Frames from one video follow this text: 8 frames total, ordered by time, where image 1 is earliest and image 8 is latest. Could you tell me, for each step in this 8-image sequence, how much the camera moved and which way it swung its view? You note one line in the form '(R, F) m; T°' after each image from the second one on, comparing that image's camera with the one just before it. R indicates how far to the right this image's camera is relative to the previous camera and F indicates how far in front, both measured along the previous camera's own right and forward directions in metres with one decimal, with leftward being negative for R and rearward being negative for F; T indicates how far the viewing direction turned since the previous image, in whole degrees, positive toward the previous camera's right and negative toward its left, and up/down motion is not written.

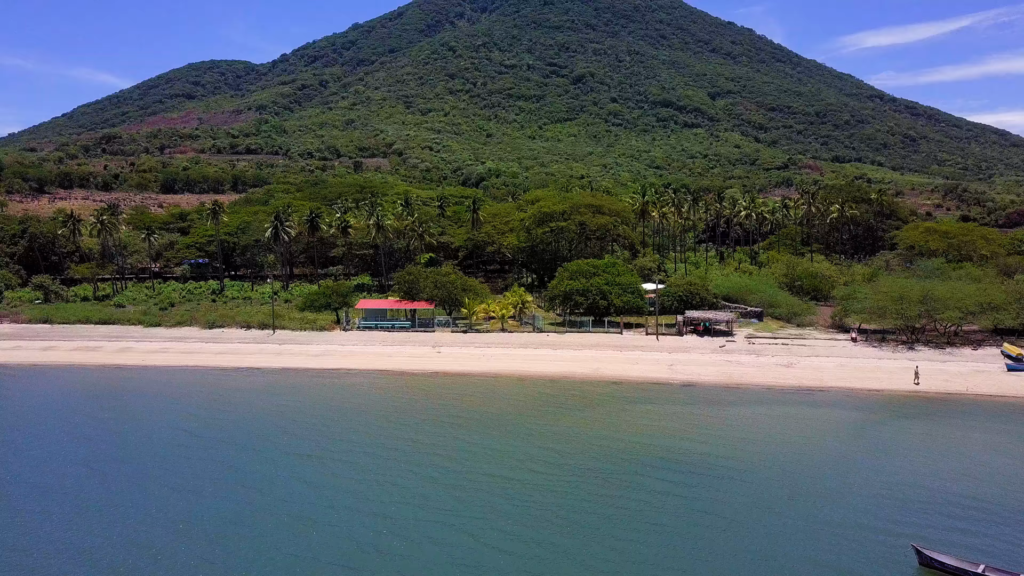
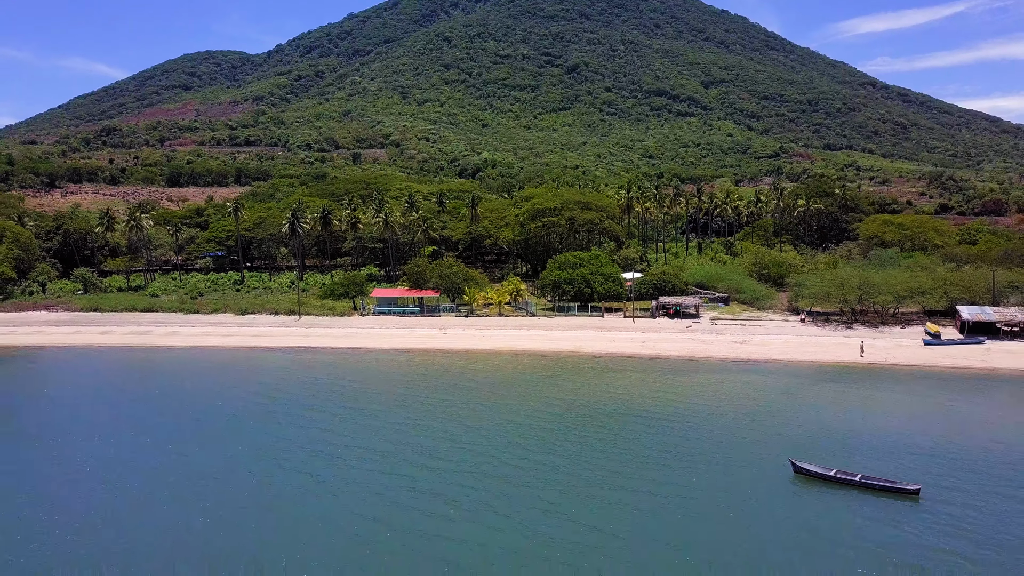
(0.0, -6.7) m; 0°
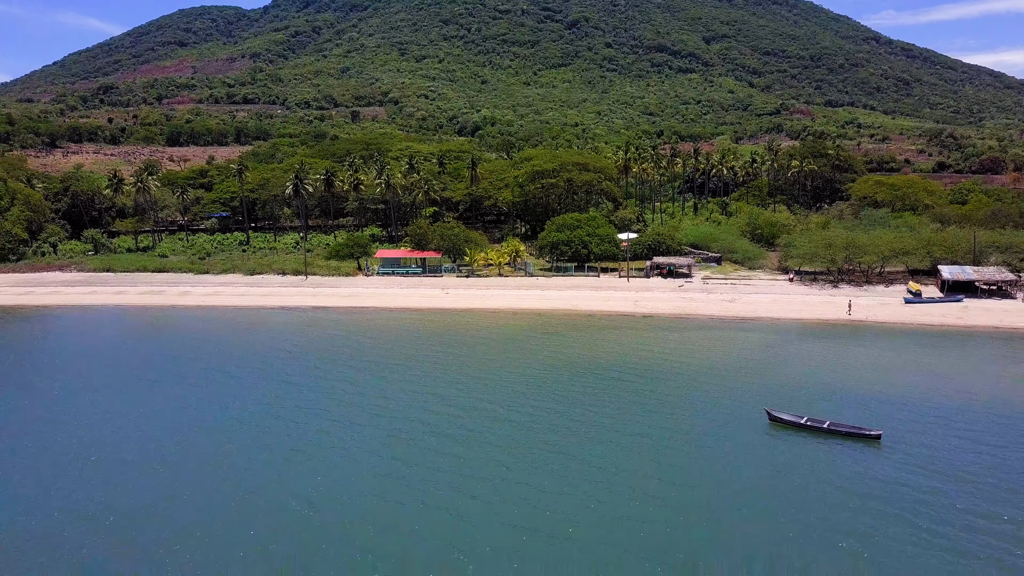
(0.0, -1.9) m; 0°
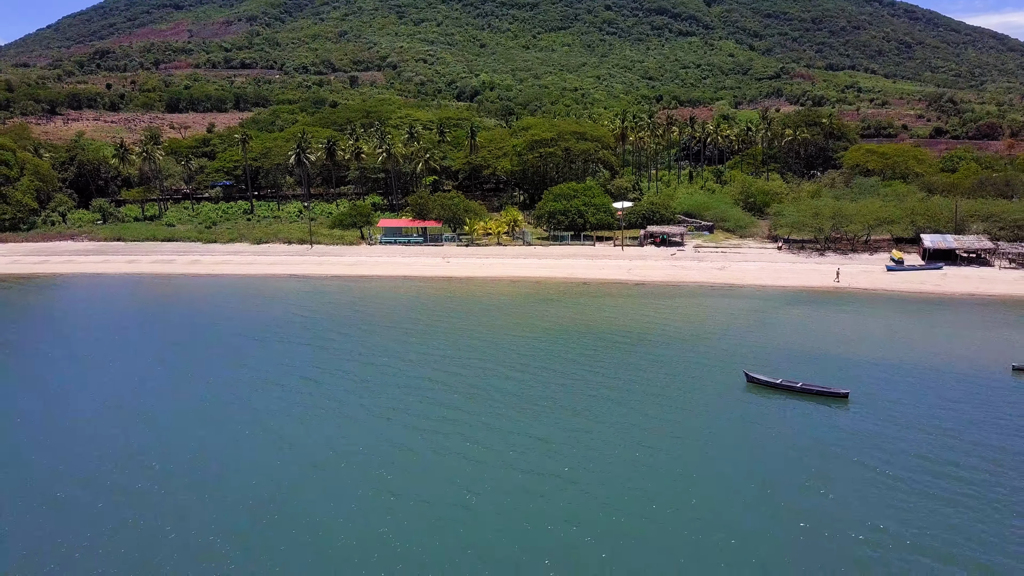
(+0.1, -1.9) m; 0°
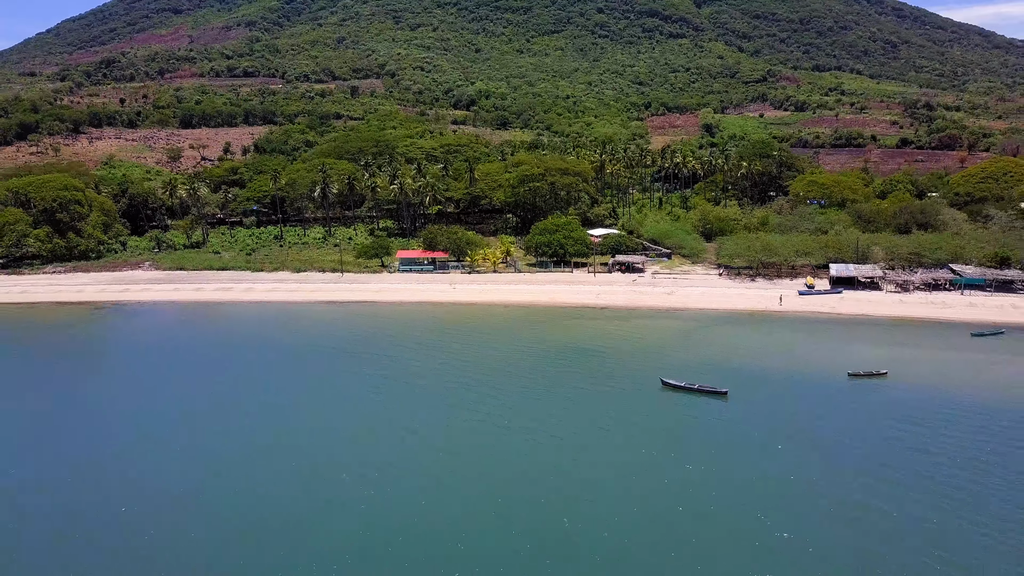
(+0.3, -12.7) m; 0°
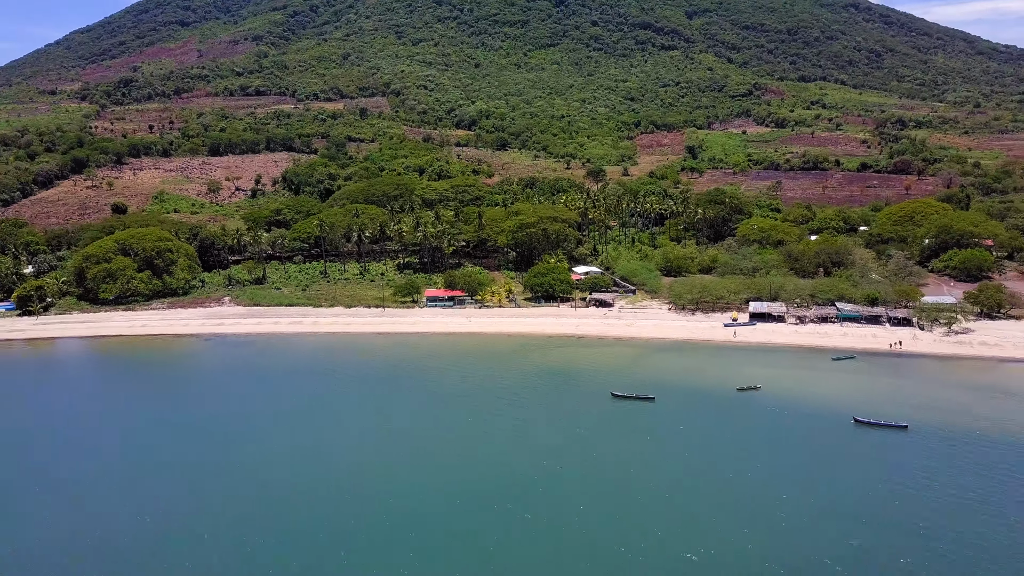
(-0.2, -21.3) m; 0°
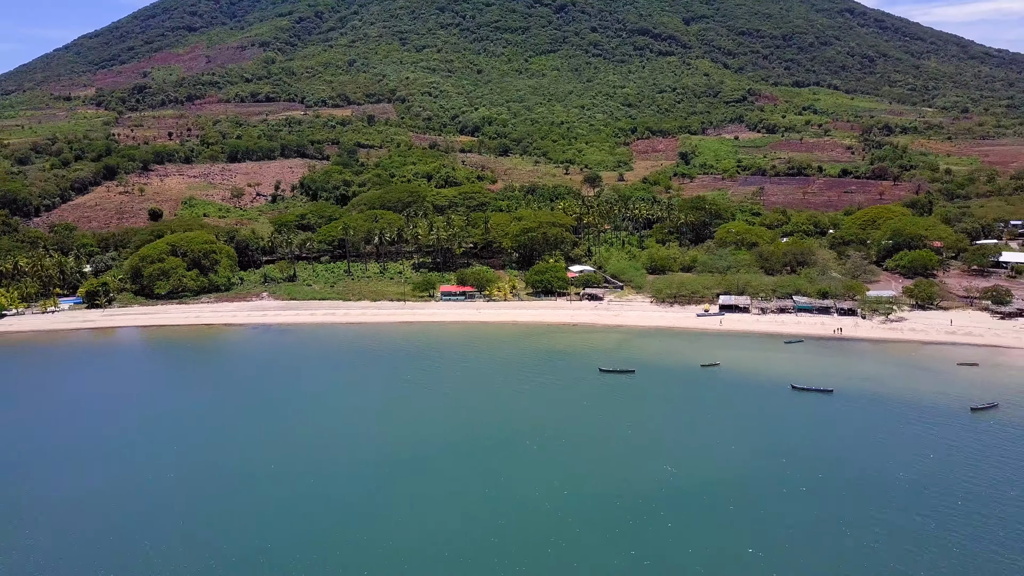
(-0.4, -13.7) m; 0°
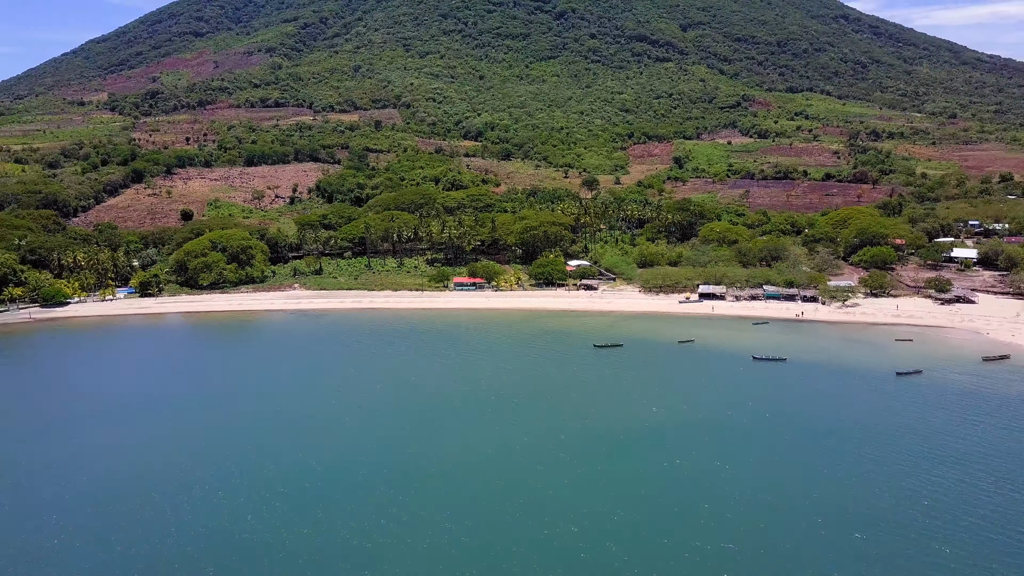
(-0.8, -13.6) m; 0°
